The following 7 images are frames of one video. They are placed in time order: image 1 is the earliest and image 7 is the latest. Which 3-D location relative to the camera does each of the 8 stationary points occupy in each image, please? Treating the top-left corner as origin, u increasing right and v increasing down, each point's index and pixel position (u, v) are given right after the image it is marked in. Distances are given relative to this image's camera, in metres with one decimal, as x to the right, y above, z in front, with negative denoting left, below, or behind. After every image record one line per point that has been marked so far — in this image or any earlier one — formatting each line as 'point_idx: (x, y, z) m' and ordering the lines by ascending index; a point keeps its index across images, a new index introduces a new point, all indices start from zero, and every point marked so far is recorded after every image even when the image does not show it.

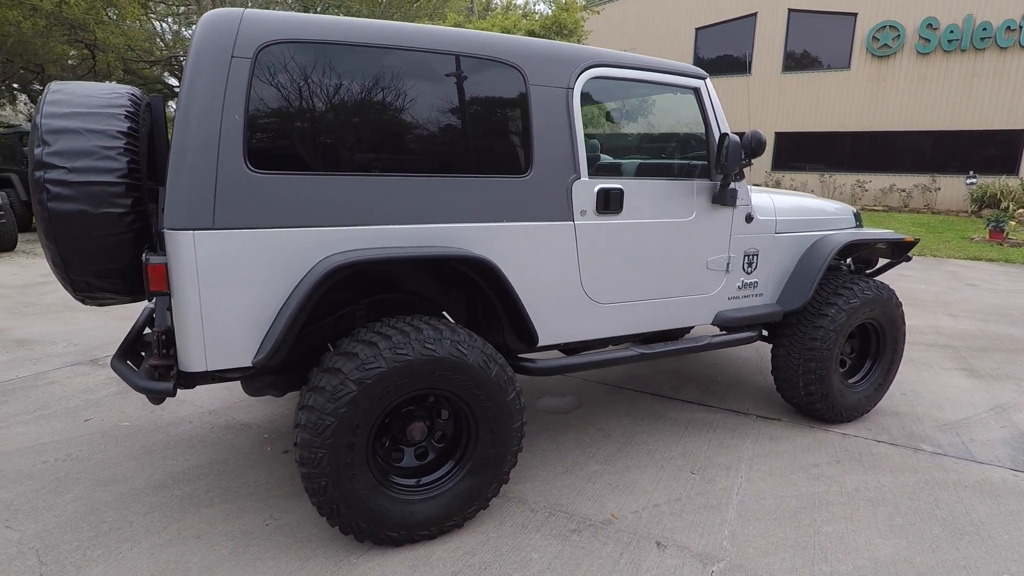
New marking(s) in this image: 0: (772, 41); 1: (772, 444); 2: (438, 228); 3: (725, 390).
0: (+6.4, +6.1, +14.5) m
1: (+1.4, -0.9, +3.3) m
2: (-0.3, +0.2, +2.4) m
3: (+1.4, -0.7, +4.0) m
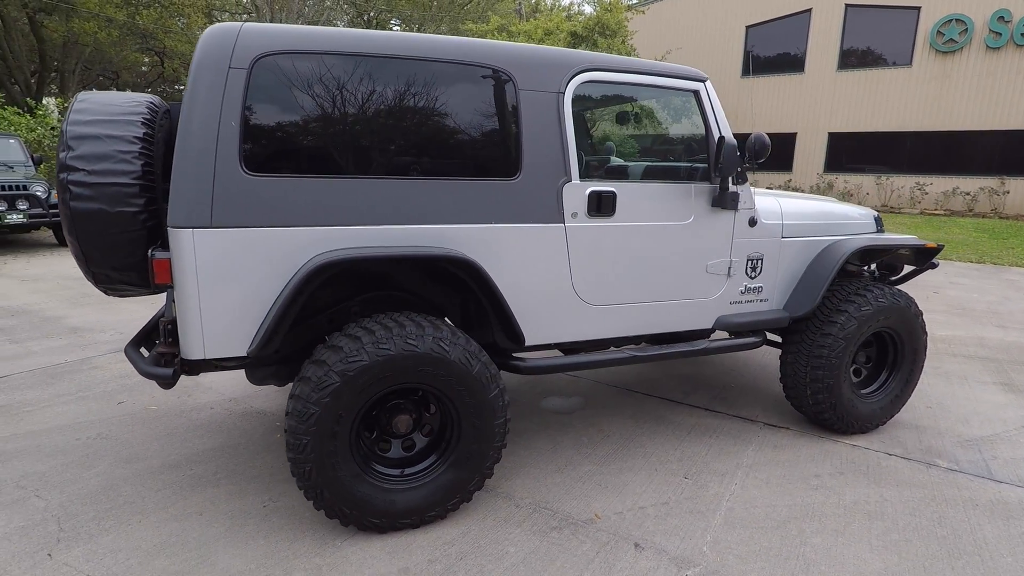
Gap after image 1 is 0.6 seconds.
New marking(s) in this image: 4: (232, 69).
0: (+7.5, +5.9, +14.0) m
1: (+1.4, -0.9, +3.2) m
2: (-0.4, +0.2, +2.5) m
3: (+1.5, -0.7, +4.0) m
4: (-1.0, +0.8, +2.2) m
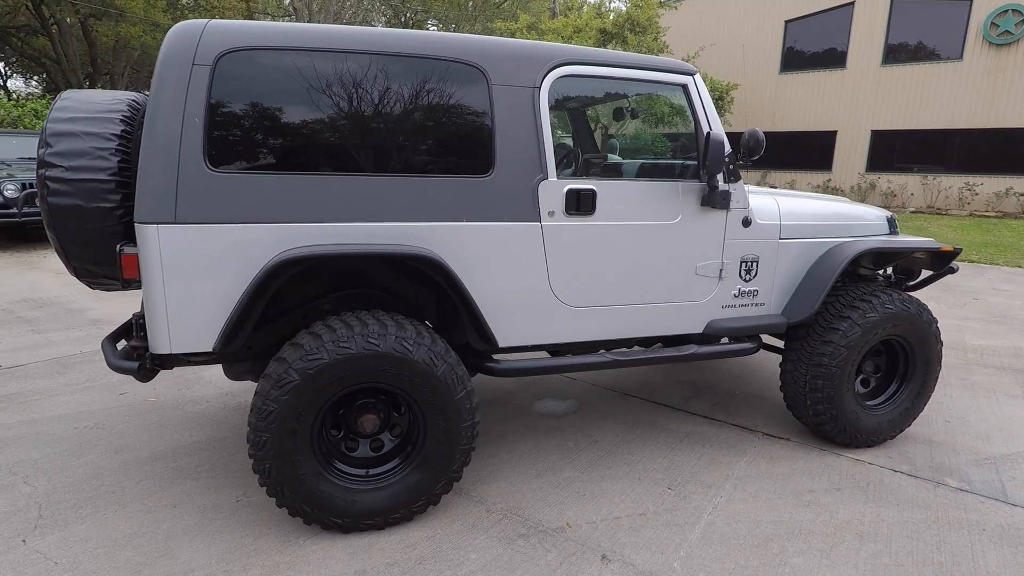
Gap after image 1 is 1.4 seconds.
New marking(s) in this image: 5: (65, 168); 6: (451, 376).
0: (+8.2, +5.8, +13.4) m
1: (+1.3, -0.9, +3.1) m
2: (-0.5, +0.3, +2.4) m
3: (+1.4, -0.7, +3.8) m
4: (-1.2, +0.8, +2.2) m
5: (-1.8, +0.5, +2.3) m
6: (-0.2, -0.4, +2.4) m
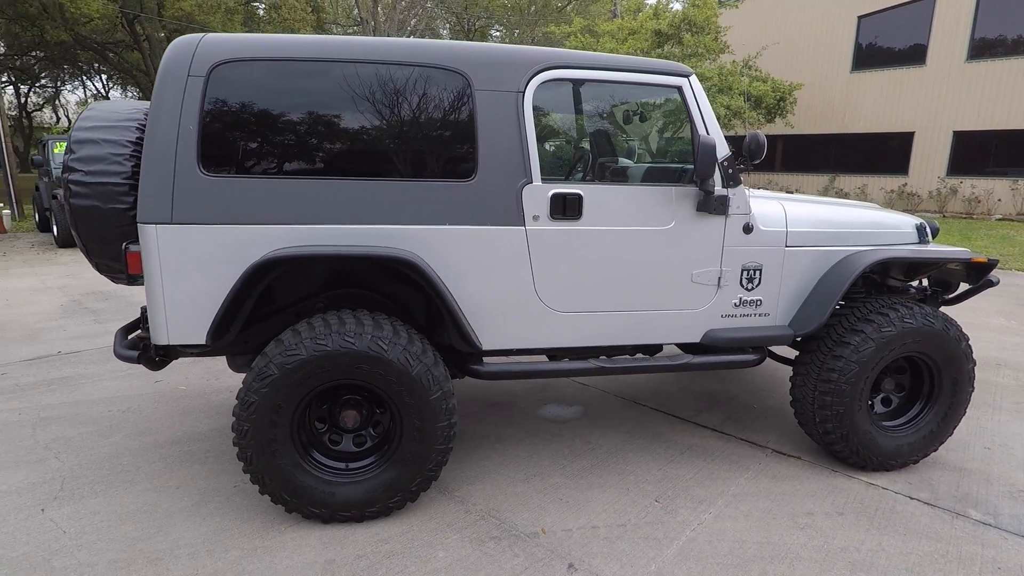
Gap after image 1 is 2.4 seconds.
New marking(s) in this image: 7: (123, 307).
0: (+9.4, +5.5, +12.5) m
1: (+1.3, -1.0, +2.9) m
2: (-0.6, +0.2, +2.5) m
3: (+1.5, -0.8, +3.6) m
4: (-1.3, +0.8, +2.4) m
5: (-1.8, +0.5, +2.6) m
6: (-0.4, -0.4, +2.4) m
7: (-3.8, -0.2, +5.7) m
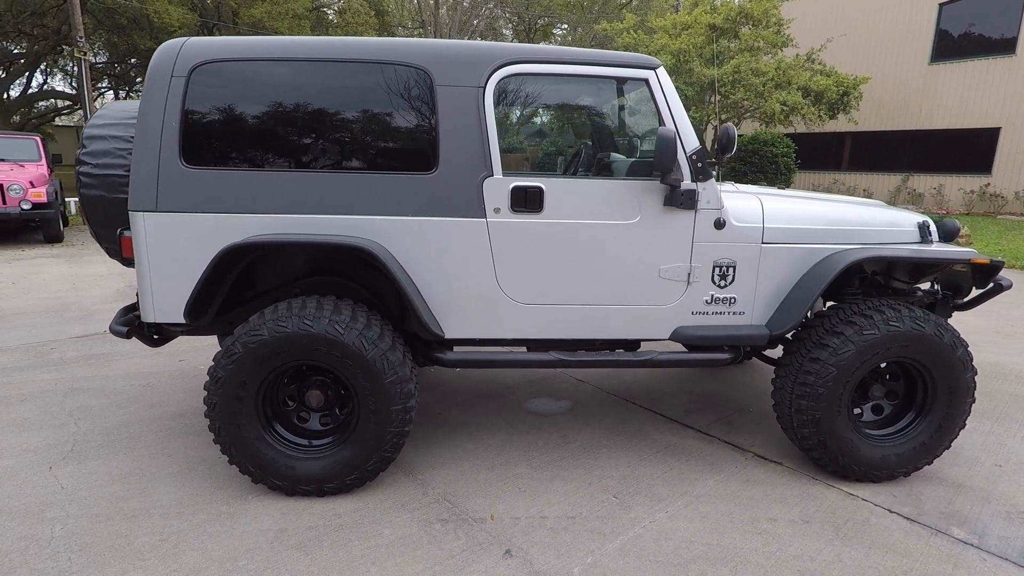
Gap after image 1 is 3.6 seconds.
0: (+10.4, +5.3, +11.4) m
1: (+1.1, -1.0, +2.8) m
2: (-0.8, +0.3, +2.6) m
3: (+1.4, -0.8, +3.5) m
4: (-1.5, +0.9, +2.6) m
5: (-2.0, +0.6, +2.8) m
6: (-0.6, -0.3, +2.6) m
7: (-3.6, 0.0, +6.2) m
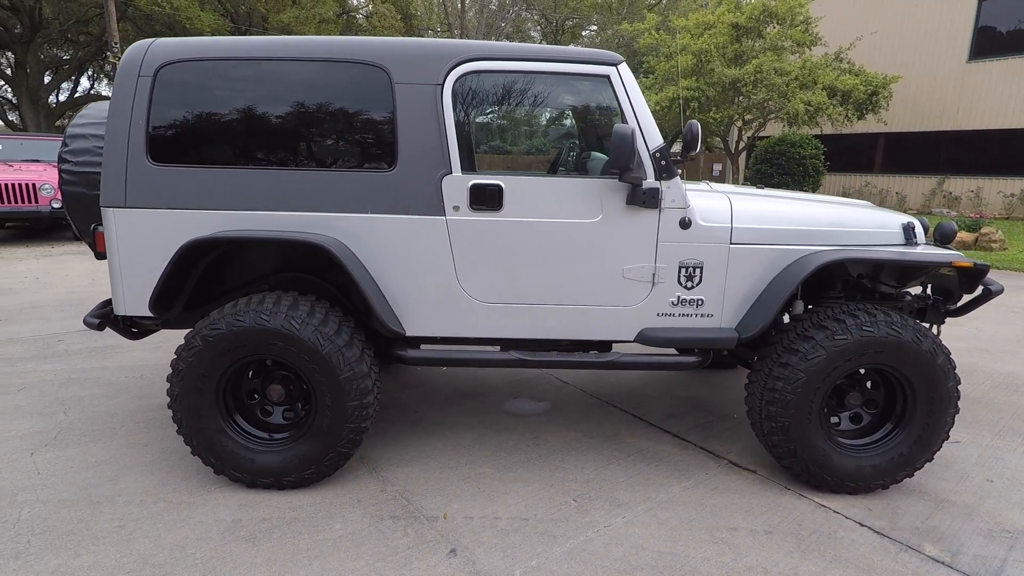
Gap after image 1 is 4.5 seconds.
0: (+10.8, +5.2, +10.8) m
1: (+0.9, -1.0, +2.8) m
2: (-1.0, +0.3, +2.7) m
3: (+1.2, -0.8, +3.4) m
4: (-1.6, +0.9, +2.6) m
5: (-2.2, +0.6, +2.9) m
6: (-0.8, -0.3, +2.6) m
7: (-3.5, 0.0, +6.4) m
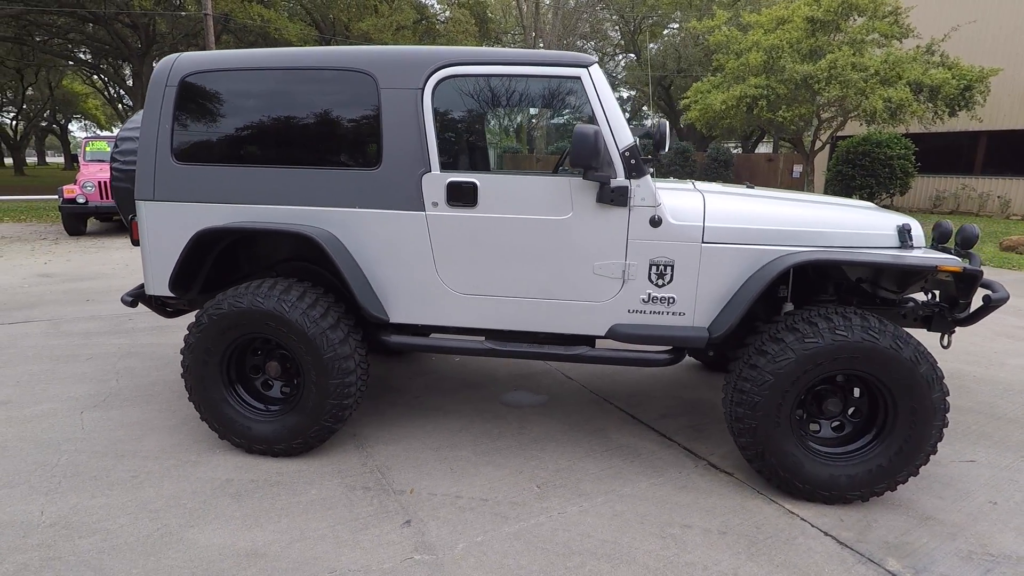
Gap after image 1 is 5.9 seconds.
0: (+11.8, +4.8, +9.3) m
1: (+0.7, -1.0, +2.8) m
2: (-1.1, +0.4, +2.9) m
3: (+1.2, -0.8, +3.4) m
4: (-1.7, +1.0, +3.0) m
5: (-2.2, +0.7, +3.4) m
6: (-0.9, -0.2, +2.8) m
7: (-3.1, +0.1, +7.0) m
